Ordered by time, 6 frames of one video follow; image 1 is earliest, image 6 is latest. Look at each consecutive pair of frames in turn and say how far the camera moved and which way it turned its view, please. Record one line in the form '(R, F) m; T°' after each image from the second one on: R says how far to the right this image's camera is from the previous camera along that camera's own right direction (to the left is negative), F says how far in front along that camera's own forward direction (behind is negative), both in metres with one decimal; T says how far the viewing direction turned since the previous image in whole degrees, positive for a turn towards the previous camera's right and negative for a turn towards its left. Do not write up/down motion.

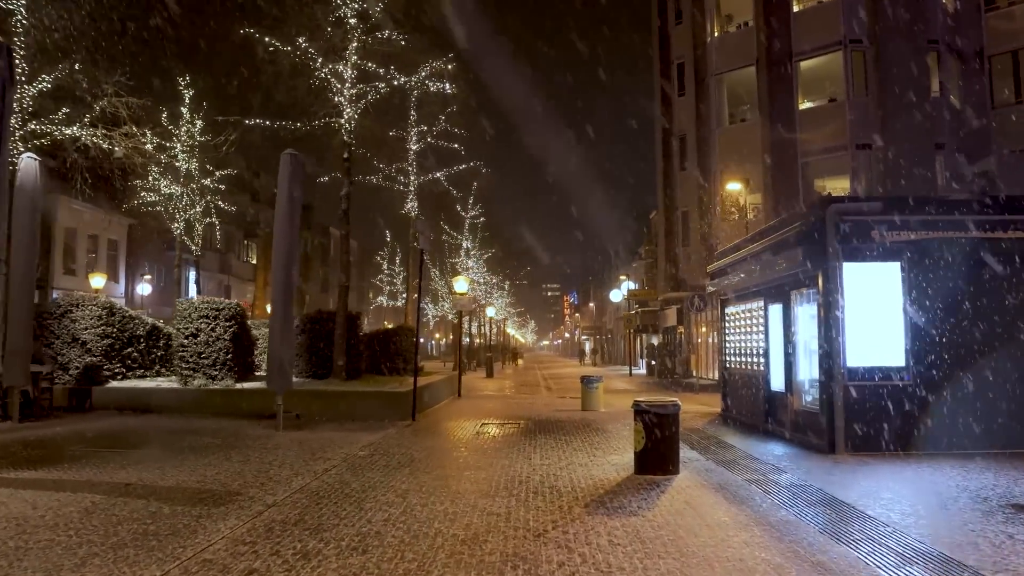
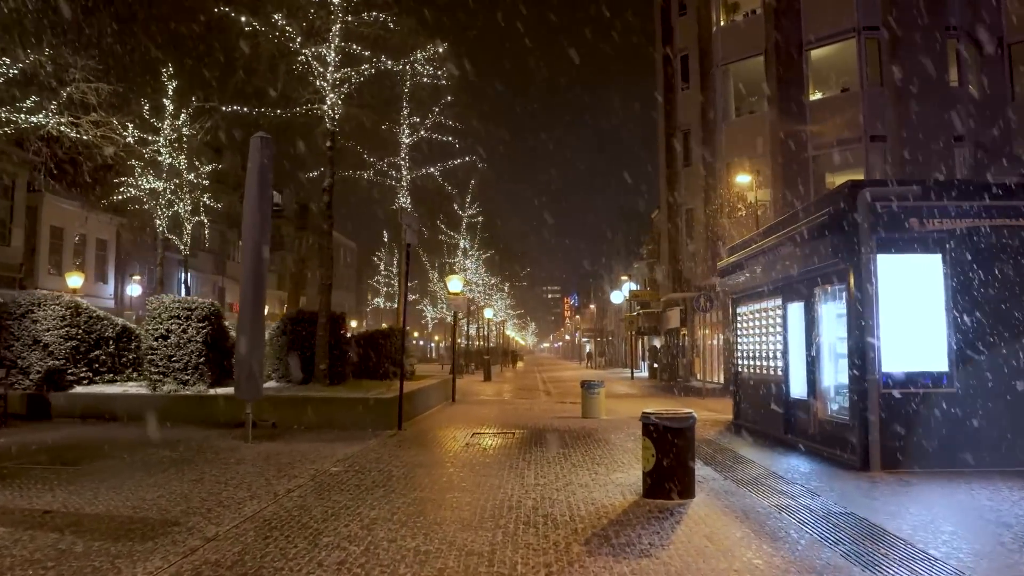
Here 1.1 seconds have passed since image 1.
(+0.1, +1.2) m; 0°
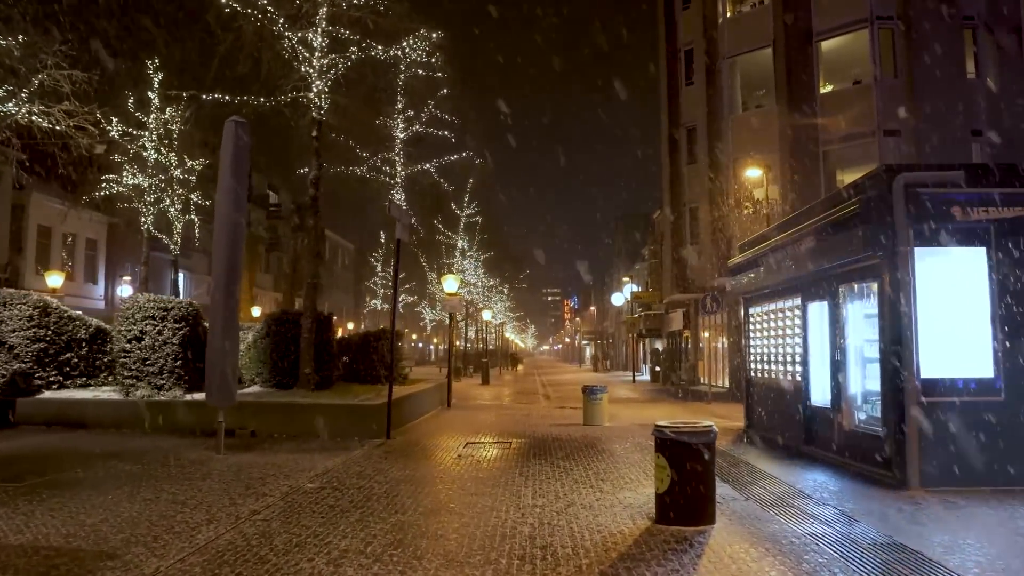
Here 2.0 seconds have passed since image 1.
(+0.1, +1.0) m; 0°
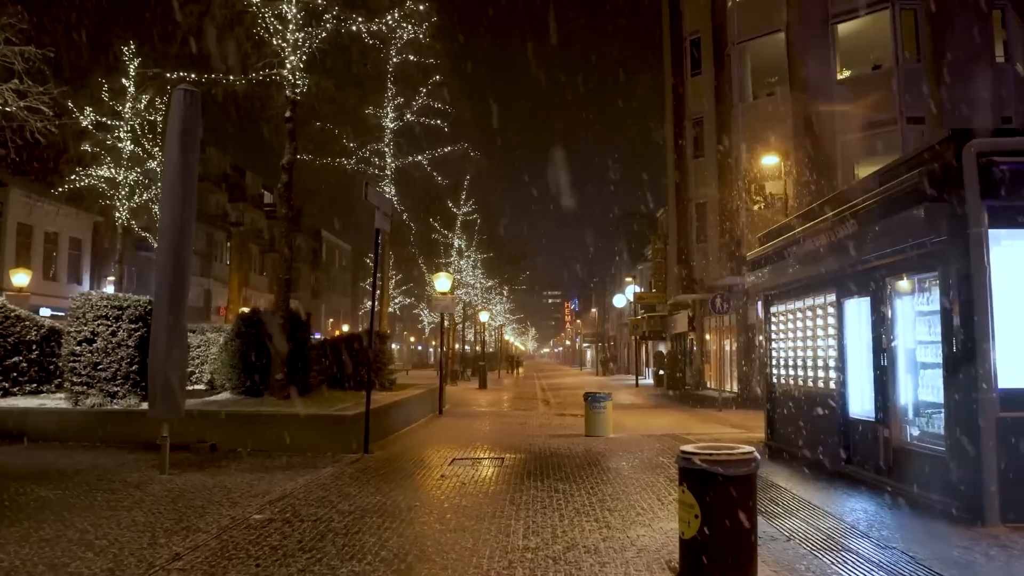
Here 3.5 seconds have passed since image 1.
(+0.1, +1.5) m; 0°
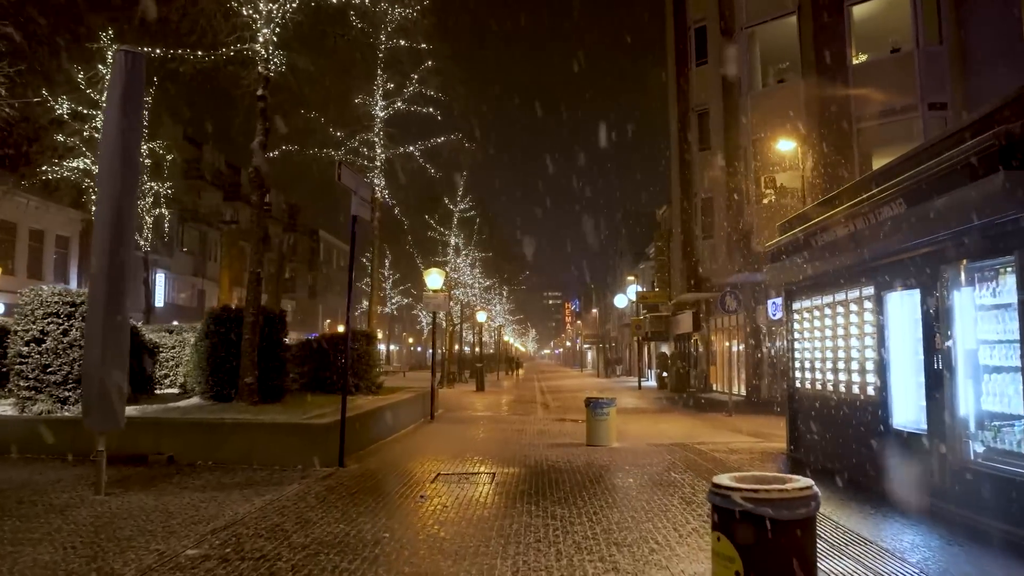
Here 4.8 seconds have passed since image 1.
(+0.1, +1.3) m; 0°
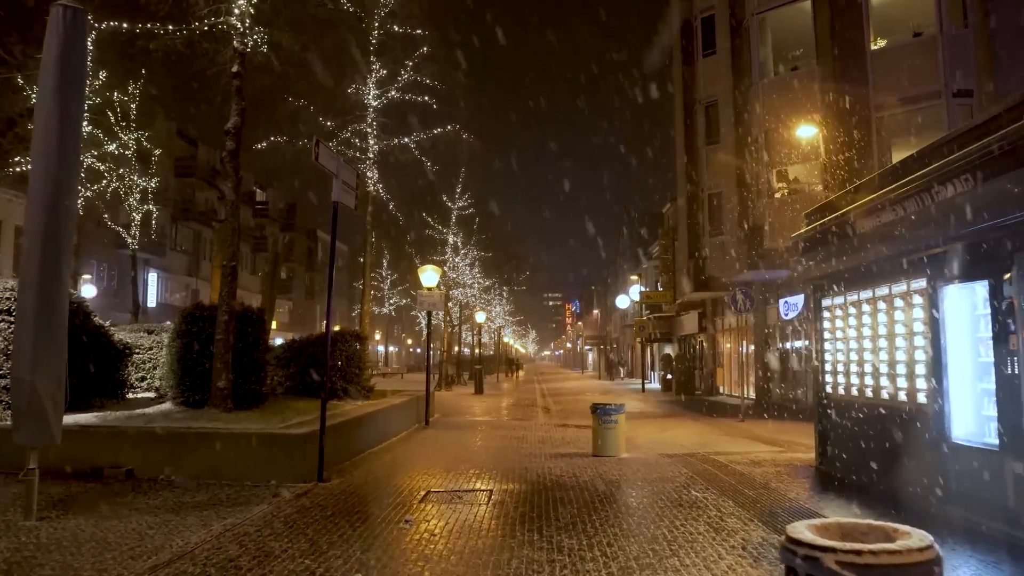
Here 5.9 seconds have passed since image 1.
(0.0, +1.1) m; 0°
